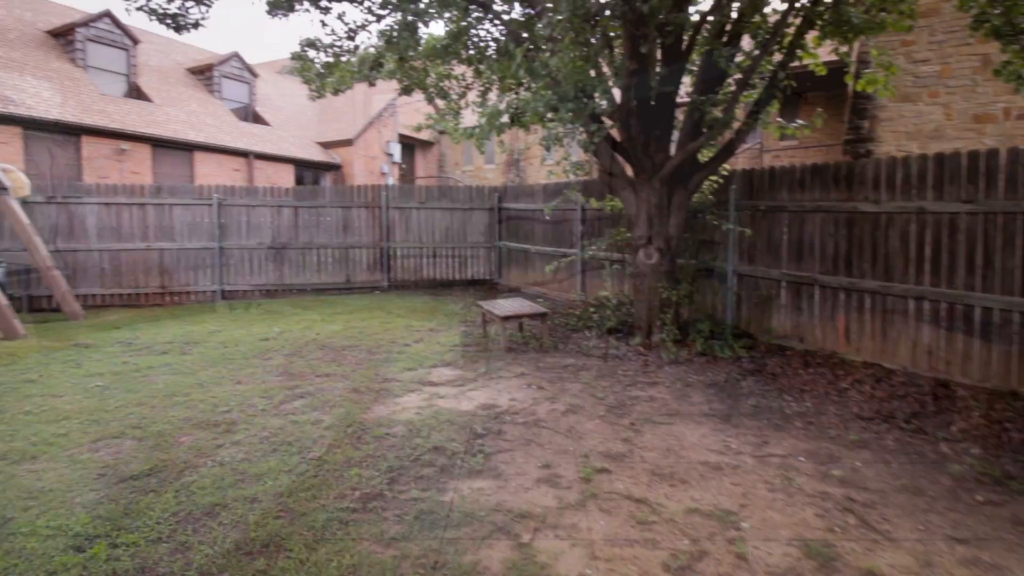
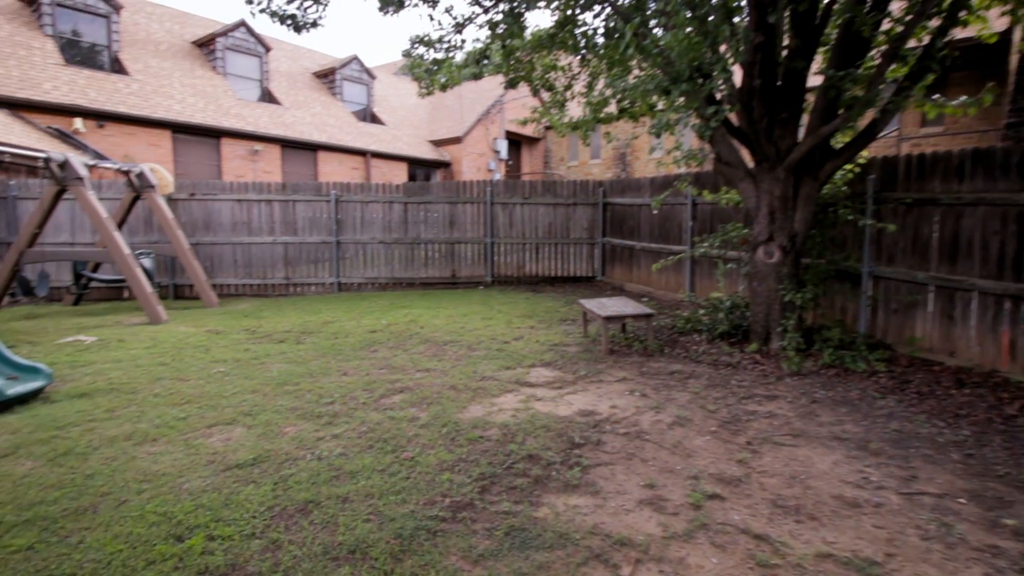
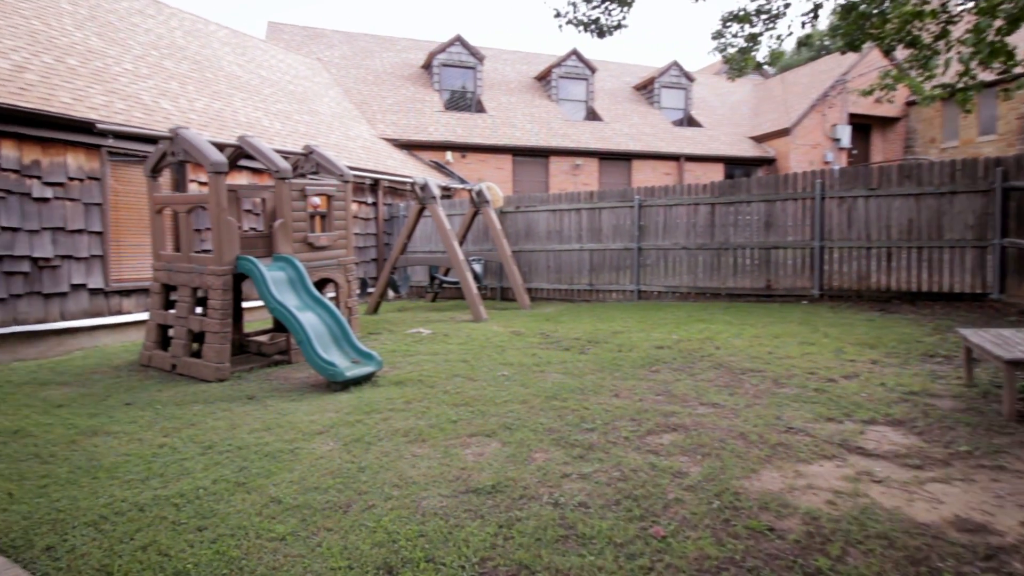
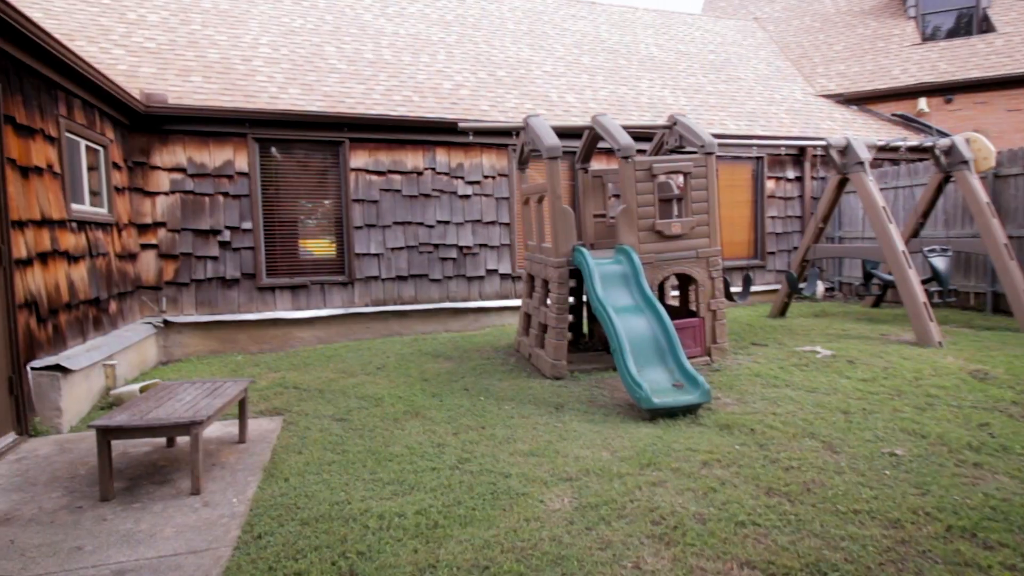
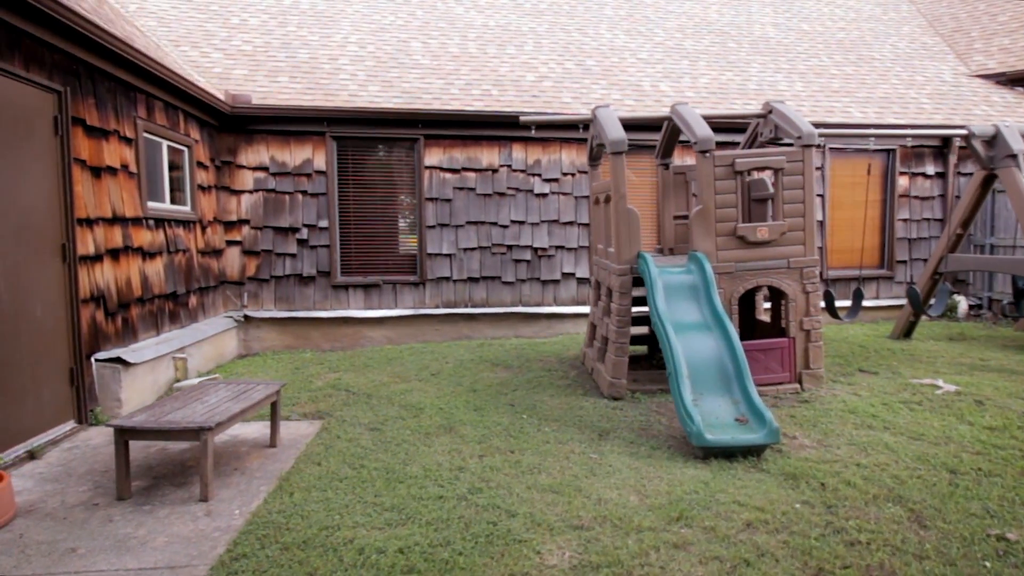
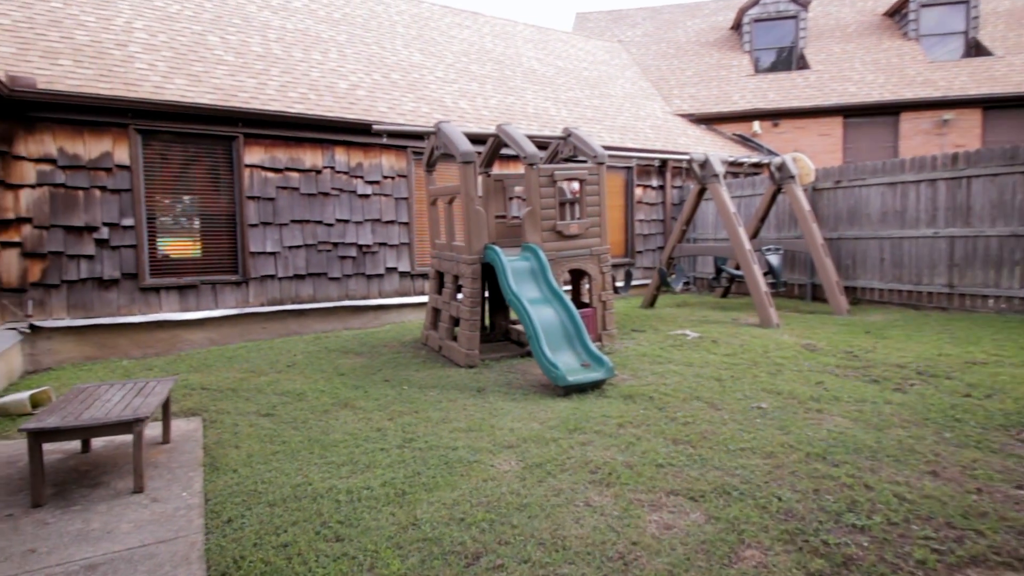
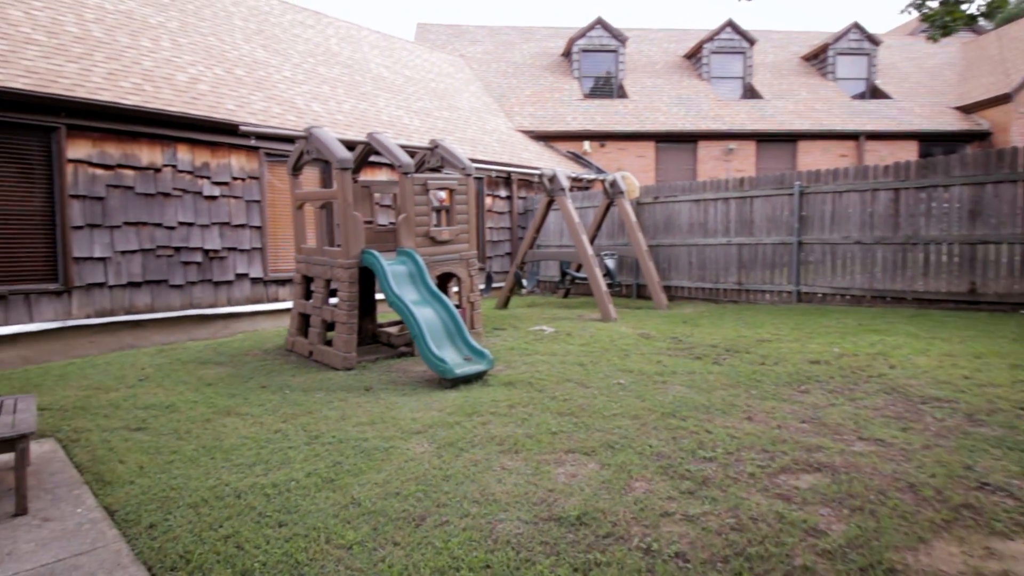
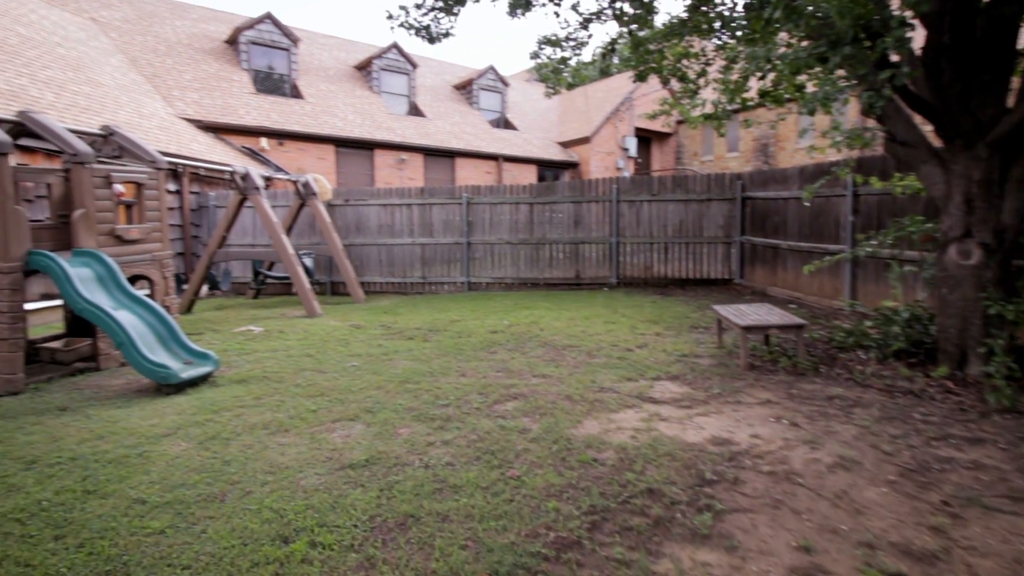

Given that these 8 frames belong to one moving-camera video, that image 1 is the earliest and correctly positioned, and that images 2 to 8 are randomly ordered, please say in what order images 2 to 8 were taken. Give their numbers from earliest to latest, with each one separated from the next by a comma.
2, 8, 3, 7, 6, 4, 5
